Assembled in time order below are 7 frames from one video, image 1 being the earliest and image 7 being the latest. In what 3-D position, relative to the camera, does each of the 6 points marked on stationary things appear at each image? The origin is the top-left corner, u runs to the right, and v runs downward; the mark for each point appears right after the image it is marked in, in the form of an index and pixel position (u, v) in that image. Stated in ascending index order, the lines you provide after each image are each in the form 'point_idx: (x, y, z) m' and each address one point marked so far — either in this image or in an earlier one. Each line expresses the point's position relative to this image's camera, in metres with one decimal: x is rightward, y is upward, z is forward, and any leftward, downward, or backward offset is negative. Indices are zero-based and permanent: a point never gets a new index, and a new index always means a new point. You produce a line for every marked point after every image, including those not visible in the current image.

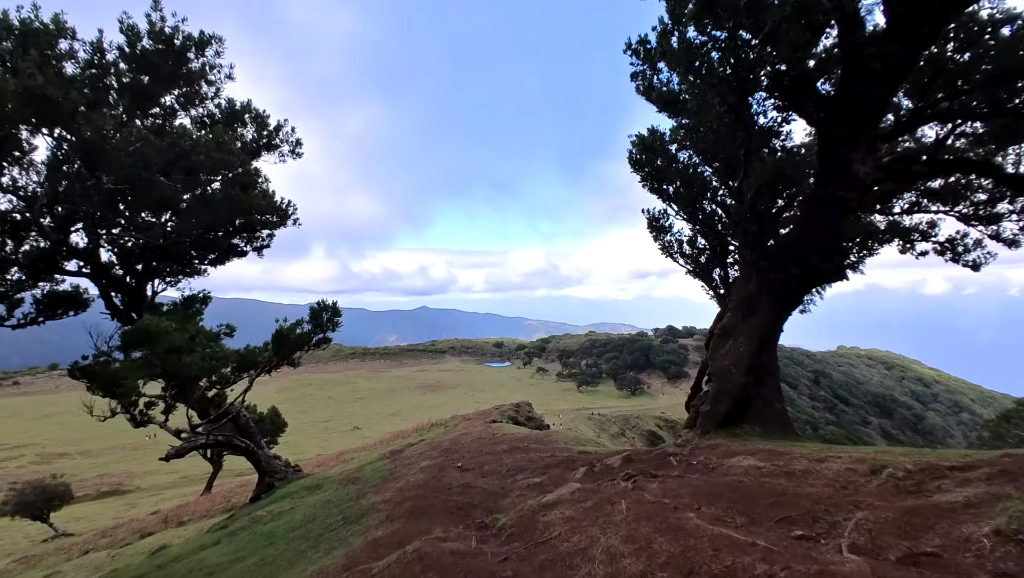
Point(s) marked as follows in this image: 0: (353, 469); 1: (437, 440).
0: (-3.5, -3.9, +11.3) m
1: (-2.3, -4.7, +16.0) m
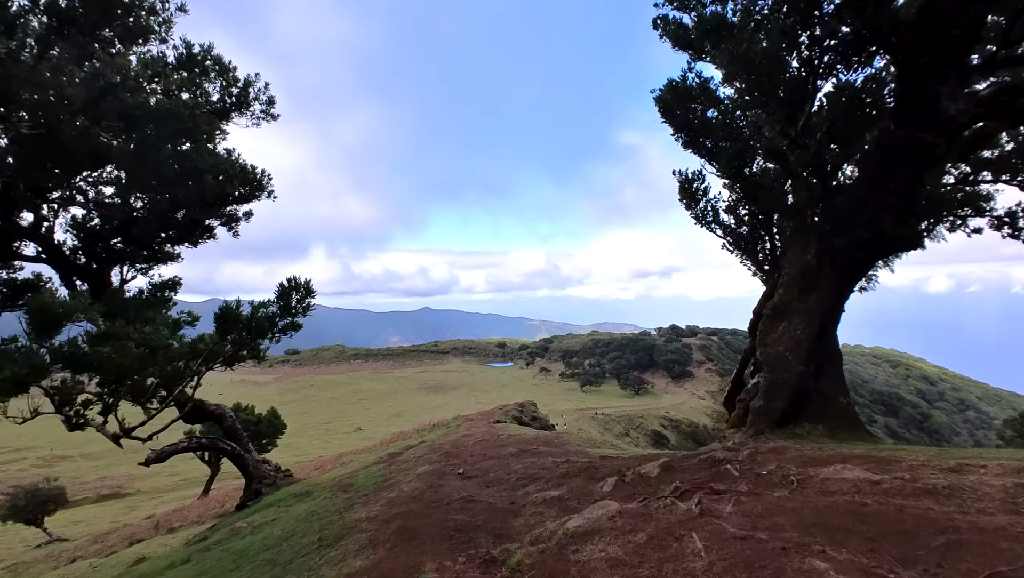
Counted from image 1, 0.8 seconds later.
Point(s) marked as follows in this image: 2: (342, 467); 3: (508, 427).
0: (-3.3, -3.7, +10.5) m
1: (-2.1, -4.5, +15.2) m
2: (-5.2, -5.5, +16.0) m
3: (-0.1, -4.5, +17.1) m
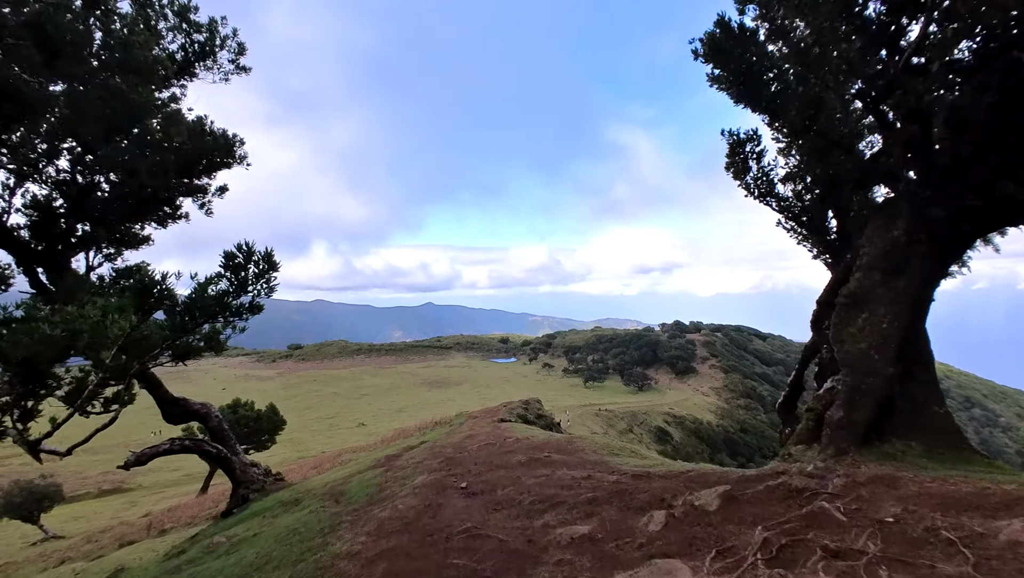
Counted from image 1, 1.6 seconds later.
0: (-3.2, -3.6, +9.7) m
1: (-2.0, -4.3, +14.5) m
2: (-5.1, -5.2, +15.3) m
3: (0.0, -4.3, +16.3) m
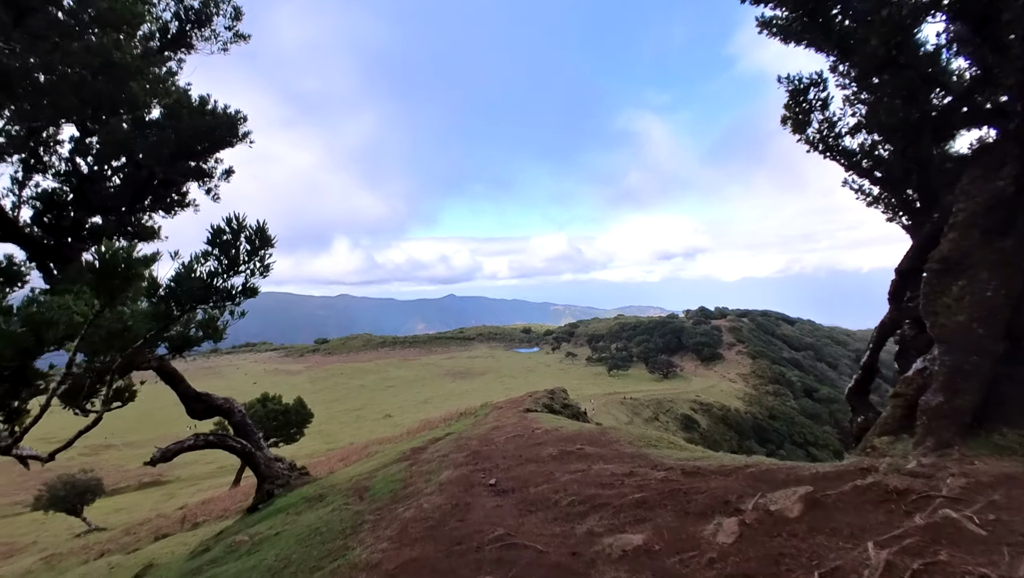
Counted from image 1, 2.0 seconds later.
0: (-2.7, -3.4, +9.5) m
1: (-1.2, -4.0, +14.2) m
2: (-4.3, -5.0, +15.2) m
3: (+0.9, -3.9, +16.0) m
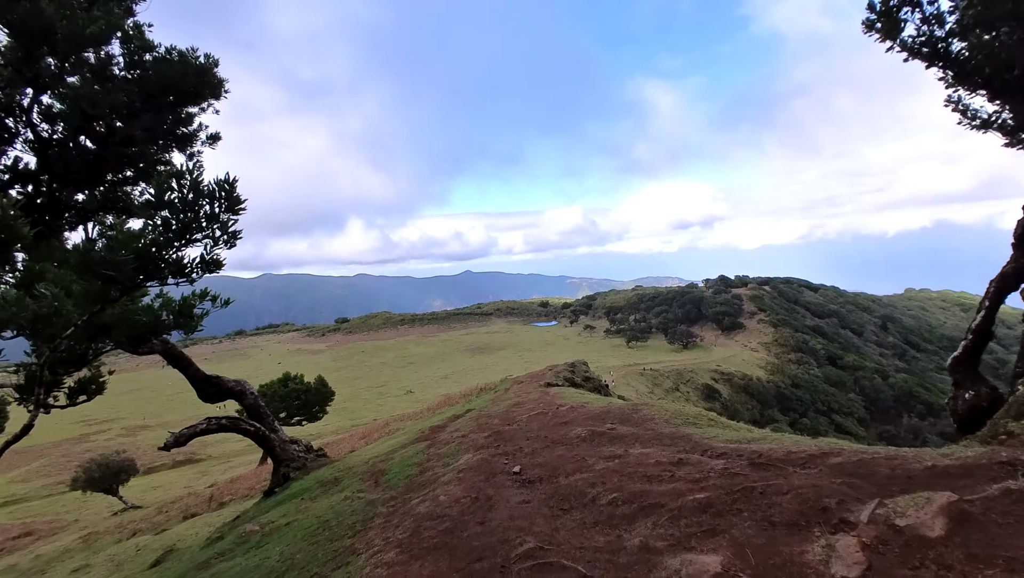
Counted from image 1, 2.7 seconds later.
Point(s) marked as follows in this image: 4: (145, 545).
0: (-2.3, -2.9, +9.1) m
1: (-0.7, -3.2, +13.8) m
2: (-3.6, -4.3, +14.9) m
3: (+1.5, -3.0, +15.5) m
4: (-9.3, -6.5, +13.1) m
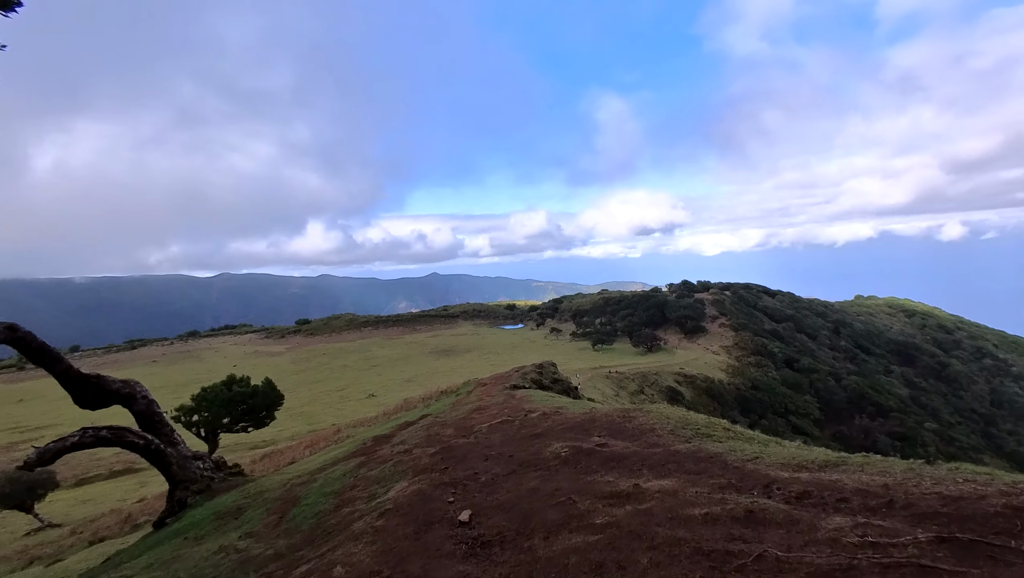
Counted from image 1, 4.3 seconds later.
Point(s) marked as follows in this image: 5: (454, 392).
0: (-2.9, -2.6, +7.4) m
1: (-1.6, -3.0, +12.1) m
2: (-4.6, -4.0, +13.1) m
3: (+0.5, -2.8, +14.0) m
4: (-10.1, -6.1, +10.9) m
5: (-2.2, -3.9, +19.4) m
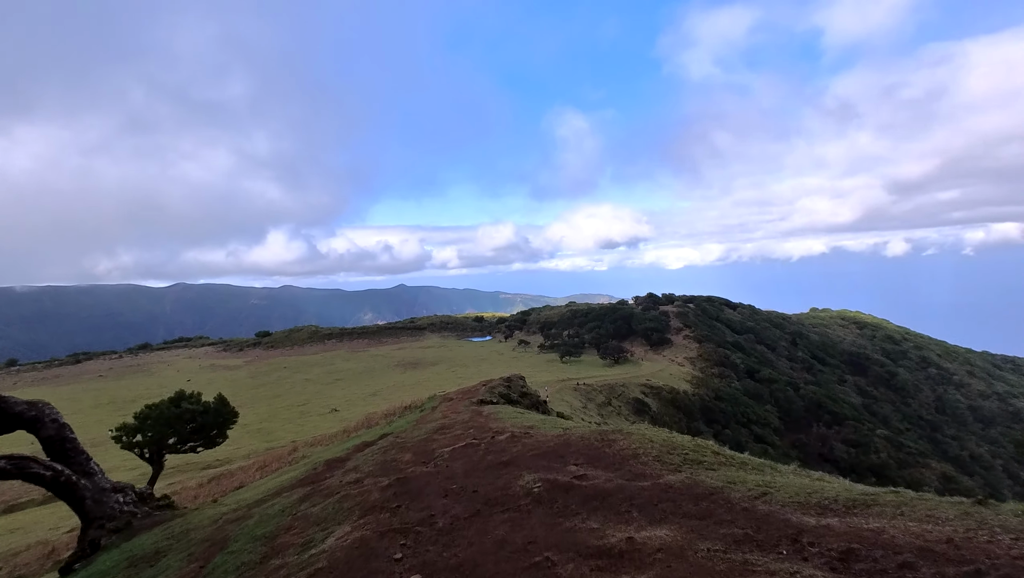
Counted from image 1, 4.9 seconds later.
0: (-3.3, -2.7, +6.5) m
1: (-2.3, -3.2, +11.4) m
2: (-5.4, -4.2, +12.1) m
3: (-0.4, -3.1, +13.3) m
4: (-10.8, -6.3, +9.5) m
5: (-3.4, -4.3, +18.6) m
